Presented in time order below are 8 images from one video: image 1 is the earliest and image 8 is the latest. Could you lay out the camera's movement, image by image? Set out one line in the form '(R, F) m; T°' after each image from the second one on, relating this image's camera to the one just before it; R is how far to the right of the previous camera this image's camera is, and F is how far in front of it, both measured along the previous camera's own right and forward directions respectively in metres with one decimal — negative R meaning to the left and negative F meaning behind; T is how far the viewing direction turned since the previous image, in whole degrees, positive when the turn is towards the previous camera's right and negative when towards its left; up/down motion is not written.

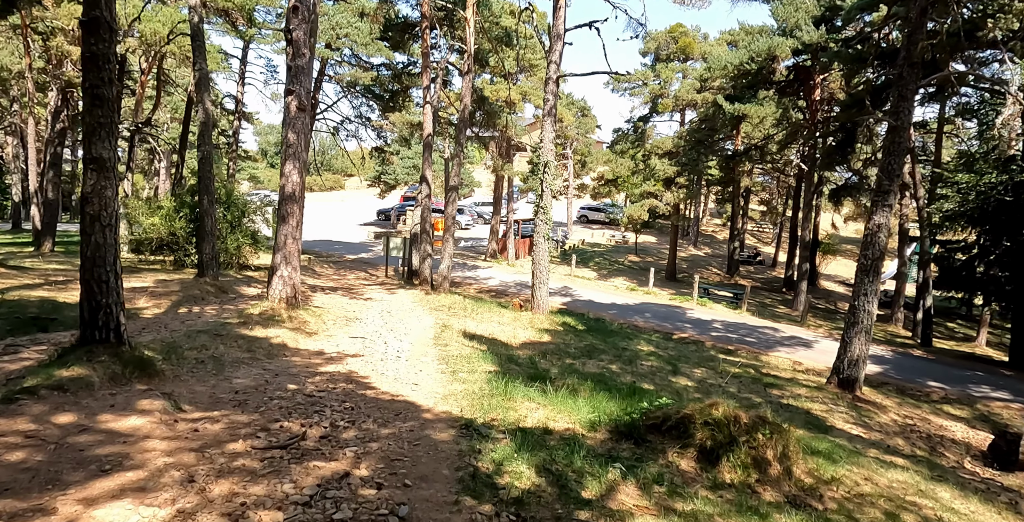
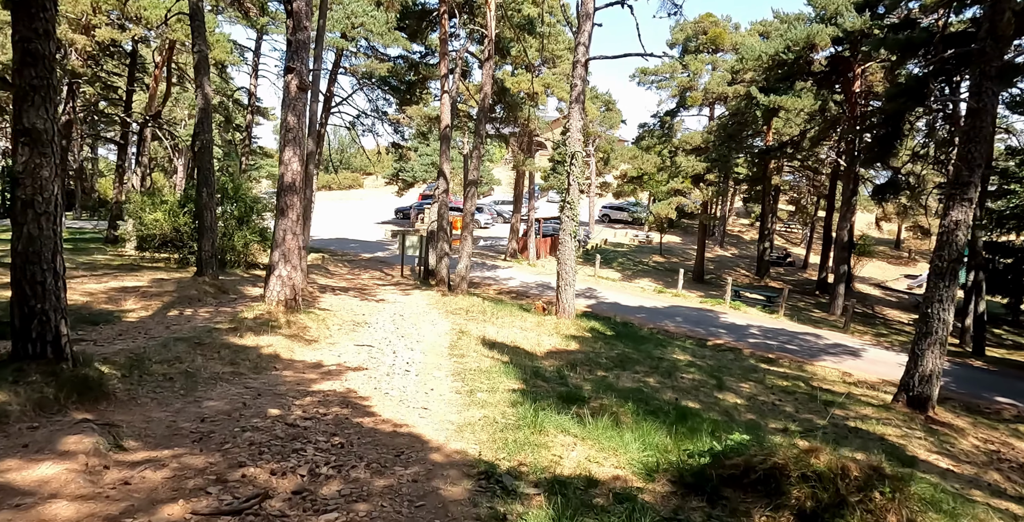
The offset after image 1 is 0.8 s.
(-0.1, +1.2) m; -2°
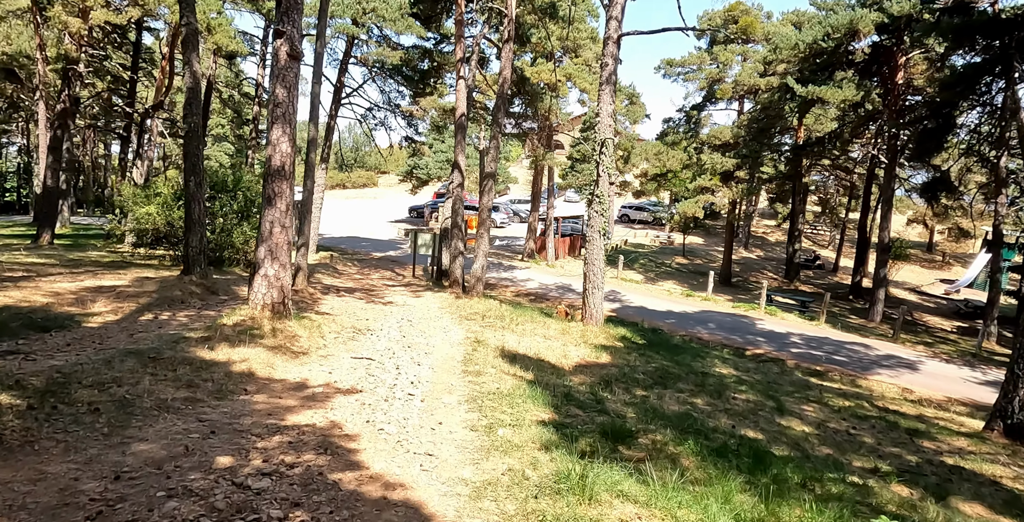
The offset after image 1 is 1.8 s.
(-0.1, +1.4) m; -1°
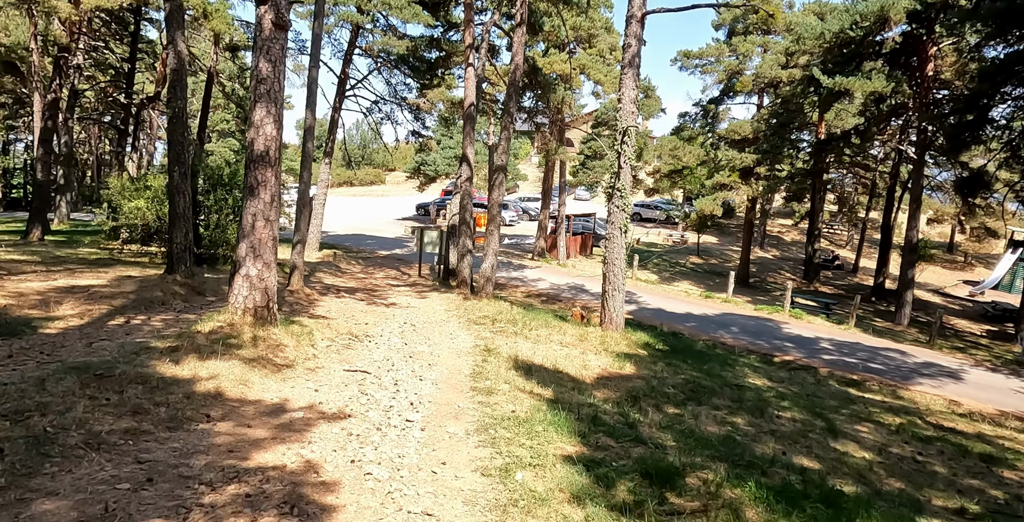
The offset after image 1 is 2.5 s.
(-0.1, +1.0) m; -1°
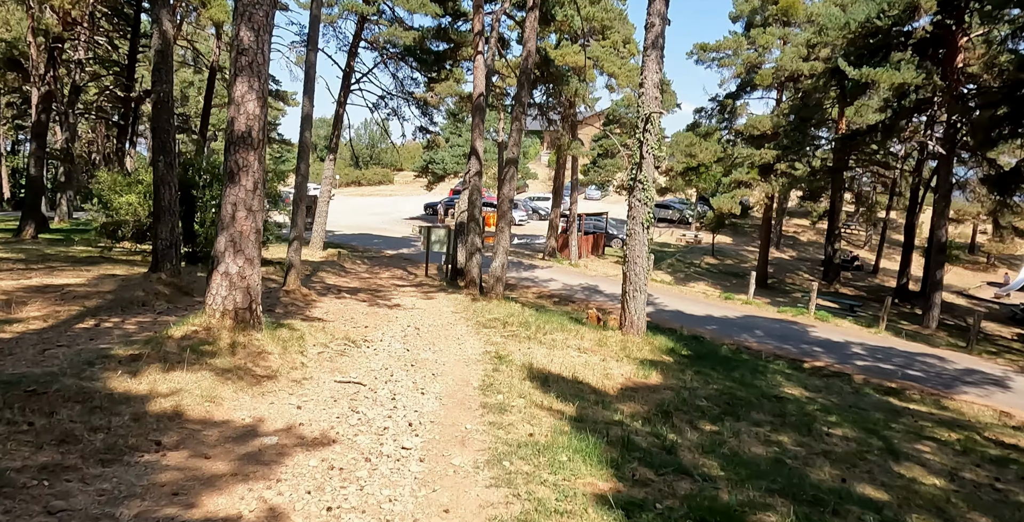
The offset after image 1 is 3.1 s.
(-0.1, +0.8) m; -1°
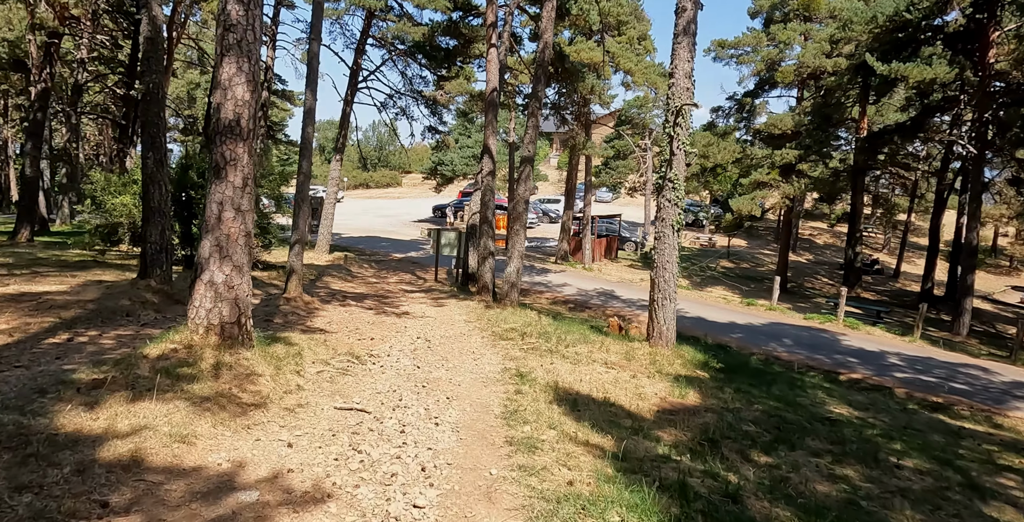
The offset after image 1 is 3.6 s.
(-0.2, +0.8) m; -1°
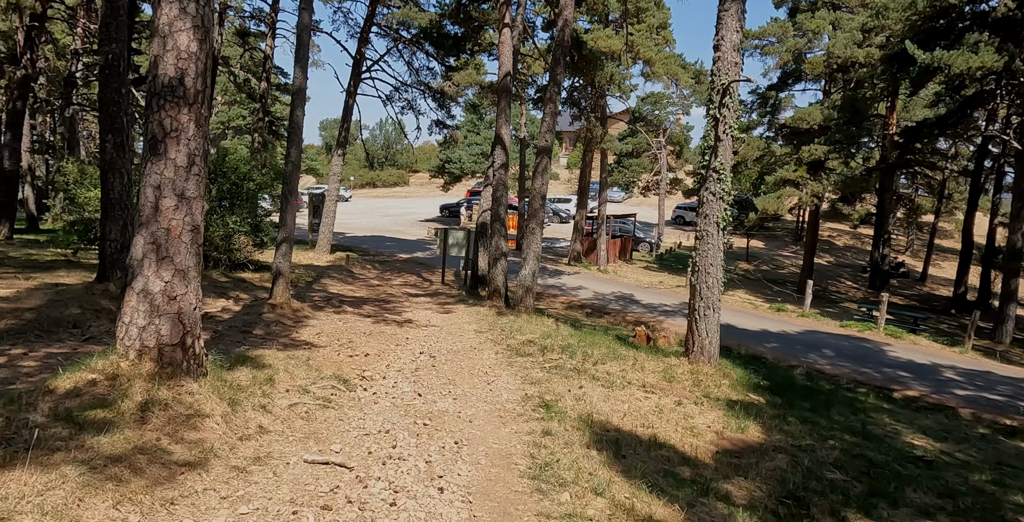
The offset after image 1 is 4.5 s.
(-0.1, +1.3) m; -1°
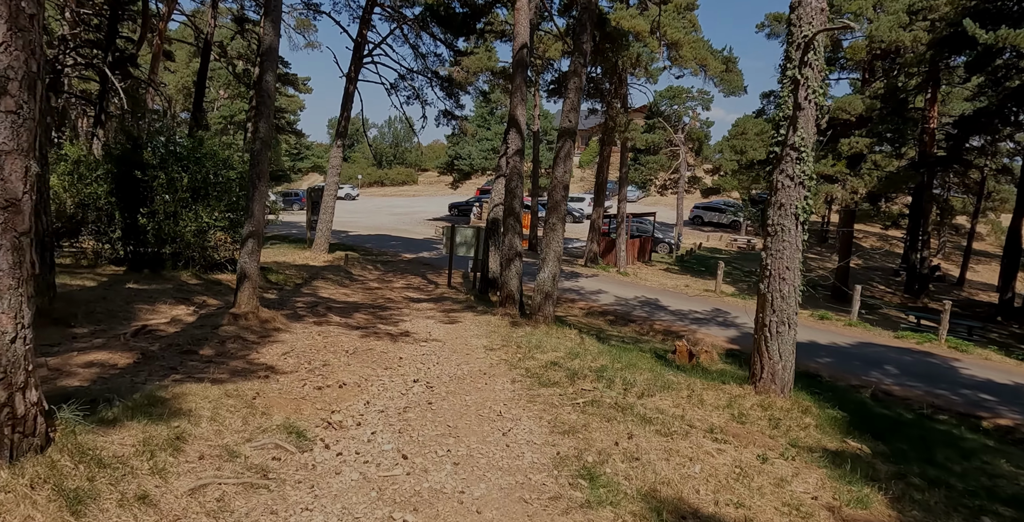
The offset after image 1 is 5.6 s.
(-0.1, +1.7) m; -1°
